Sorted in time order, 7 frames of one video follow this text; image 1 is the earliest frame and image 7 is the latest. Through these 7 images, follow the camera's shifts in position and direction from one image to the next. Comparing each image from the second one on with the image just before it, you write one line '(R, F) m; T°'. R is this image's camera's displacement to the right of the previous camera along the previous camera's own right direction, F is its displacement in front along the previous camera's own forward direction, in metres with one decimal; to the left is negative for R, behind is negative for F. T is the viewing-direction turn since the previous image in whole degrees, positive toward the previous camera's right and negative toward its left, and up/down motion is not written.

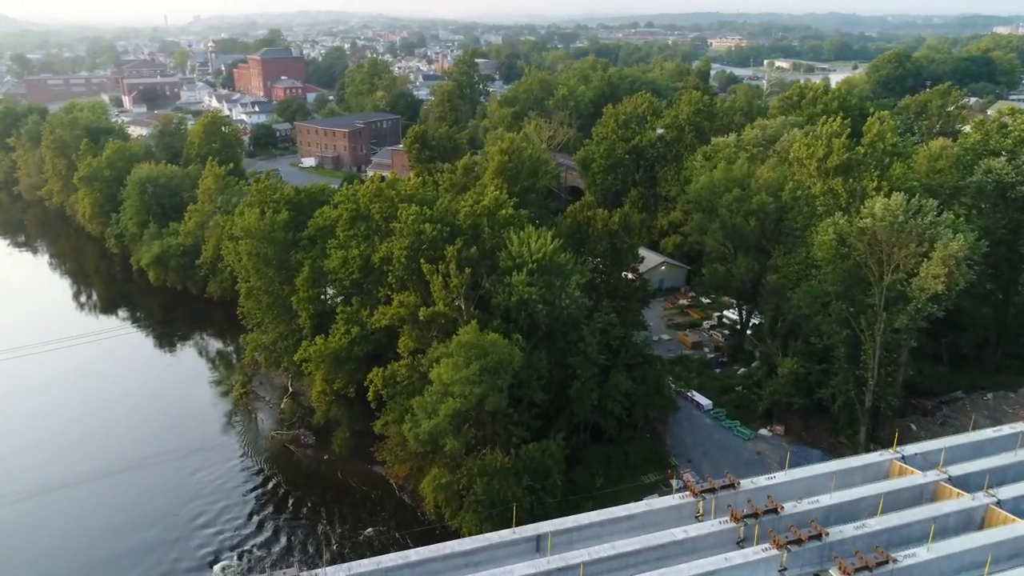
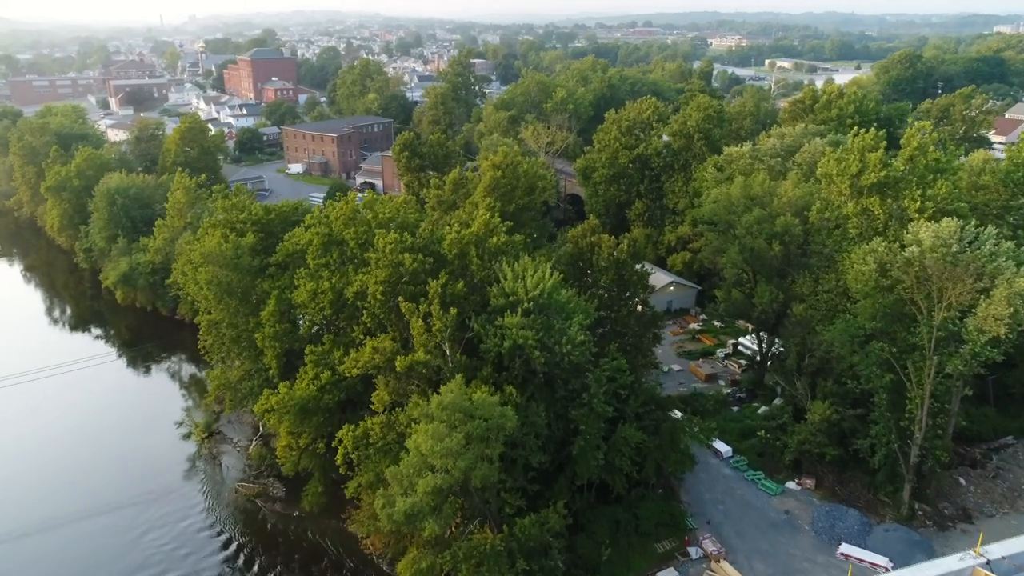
(+0.1, +2.3) m; 0°
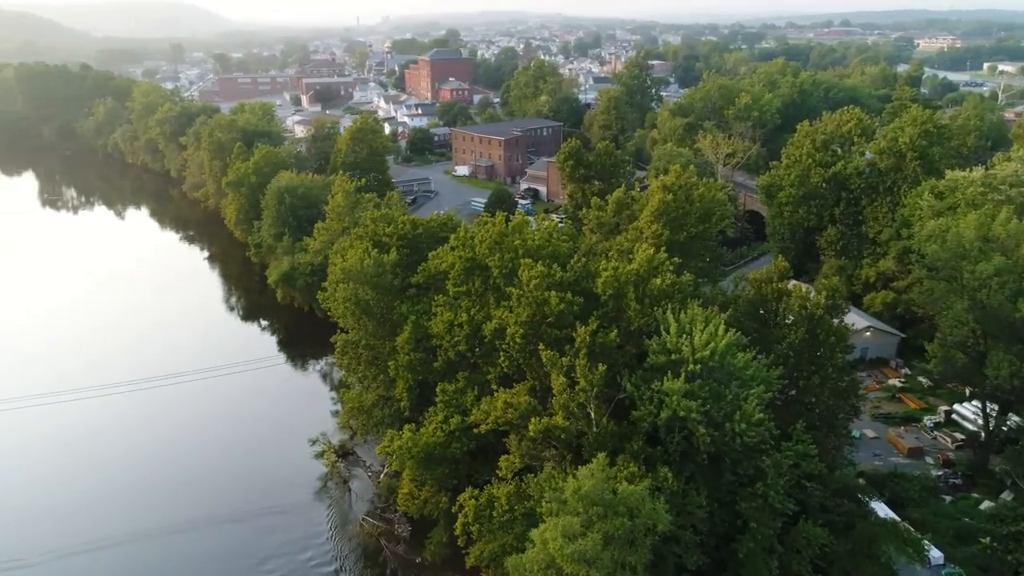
(-0.1, +2.3) m; -12°
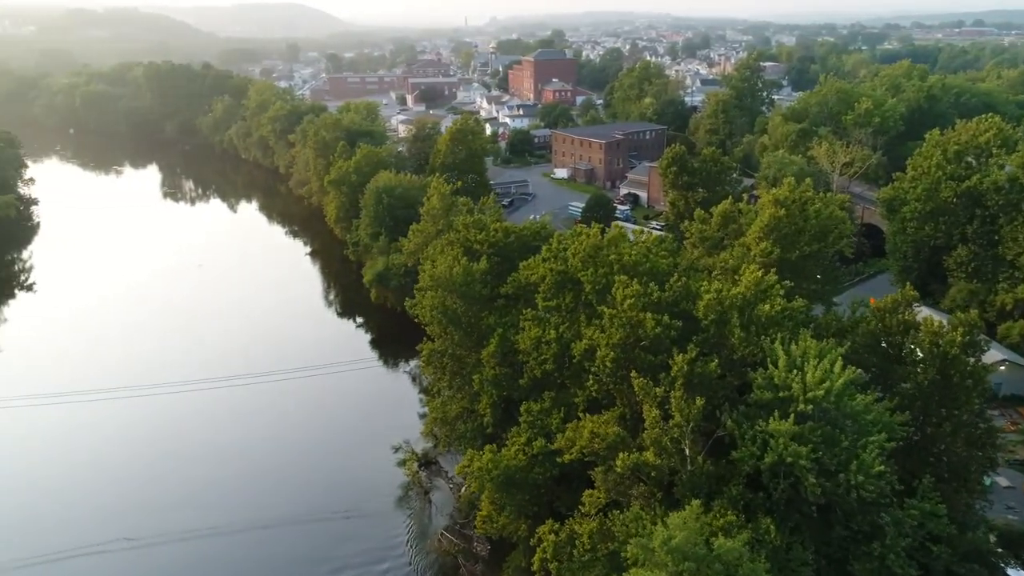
(0.0, +0.8) m; -7°
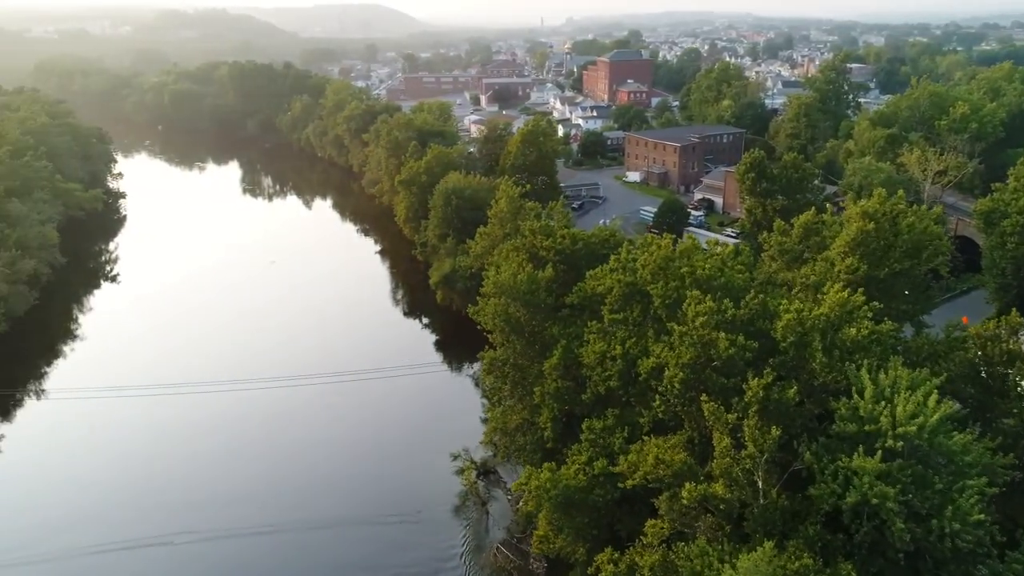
(+0.1, +0.5) m; -5°
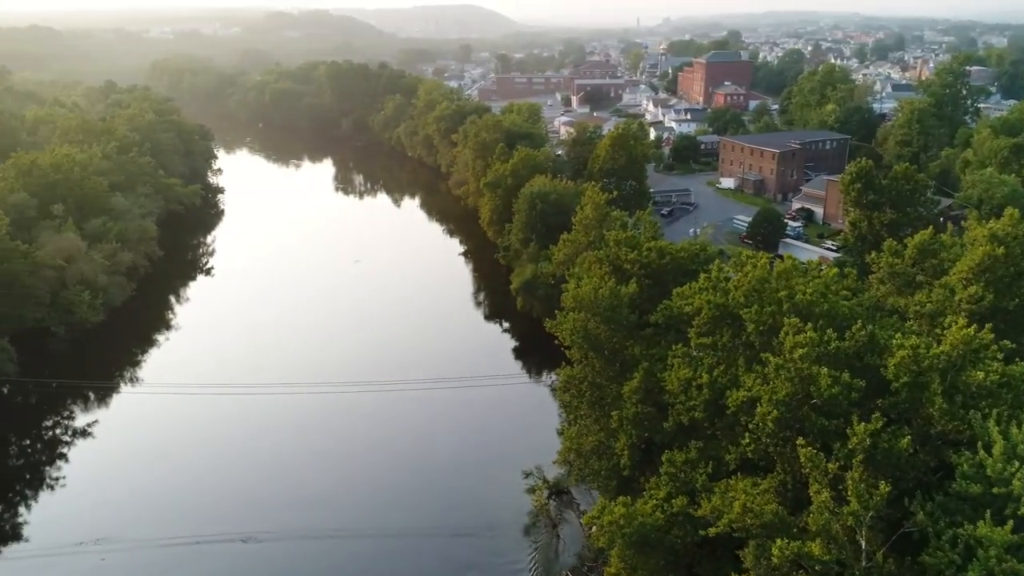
(+0.1, +0.8) m; -6°
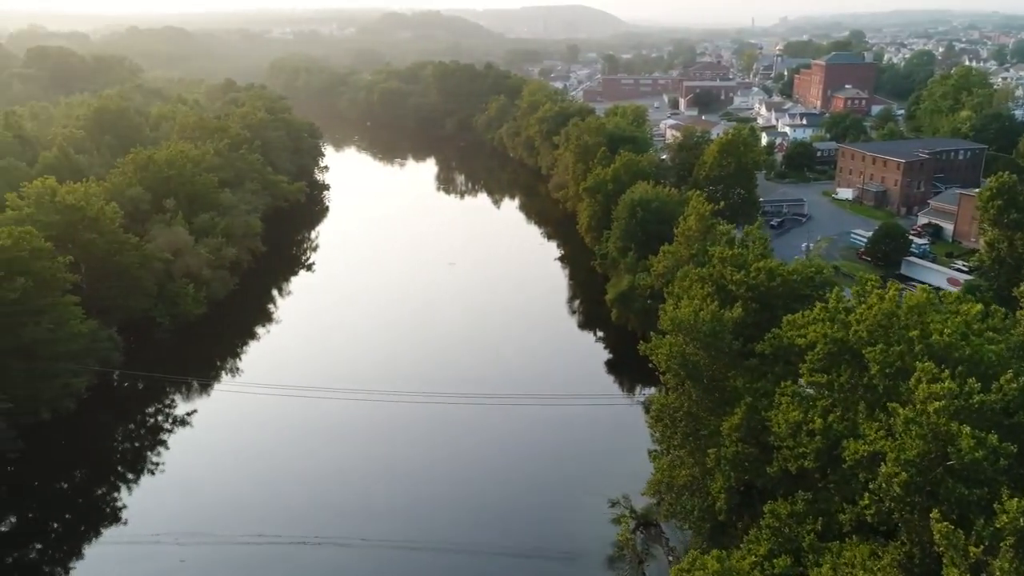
(+0.1, +0.9) m; -7°
